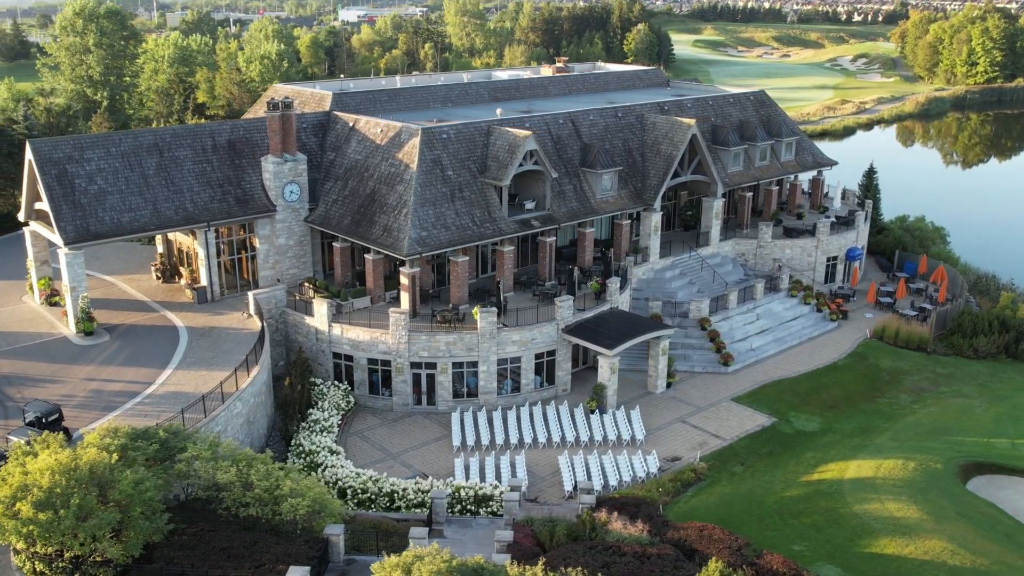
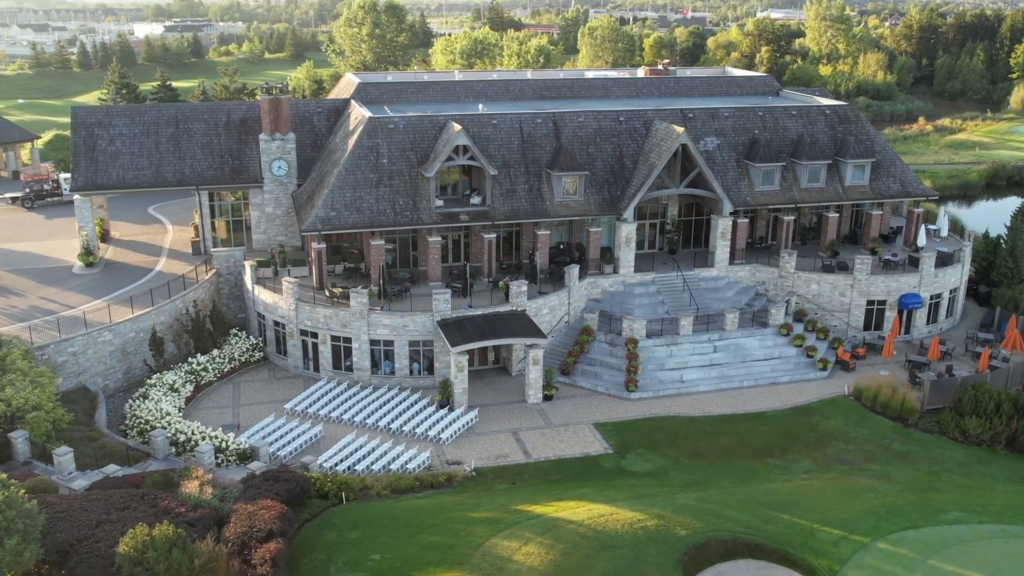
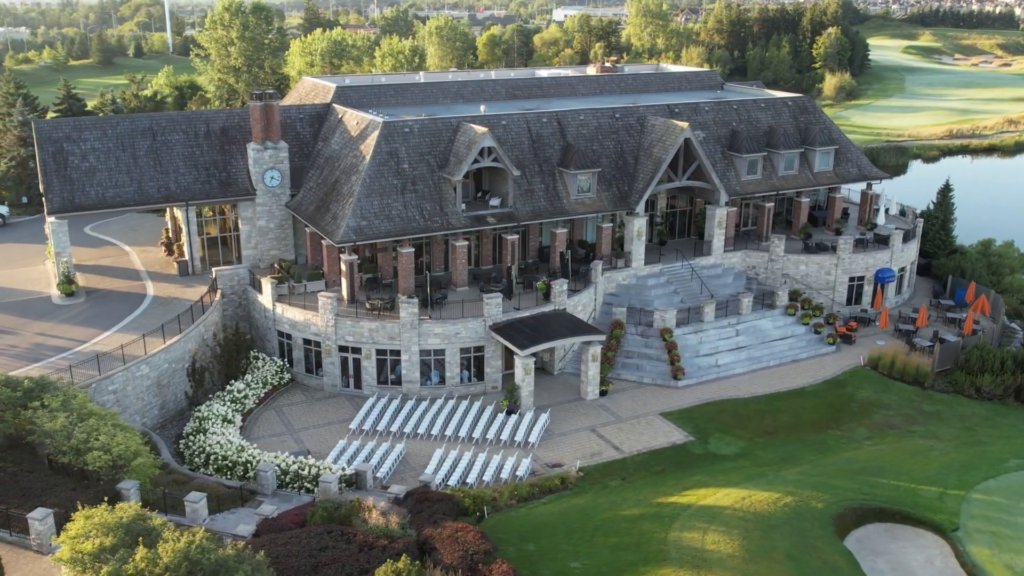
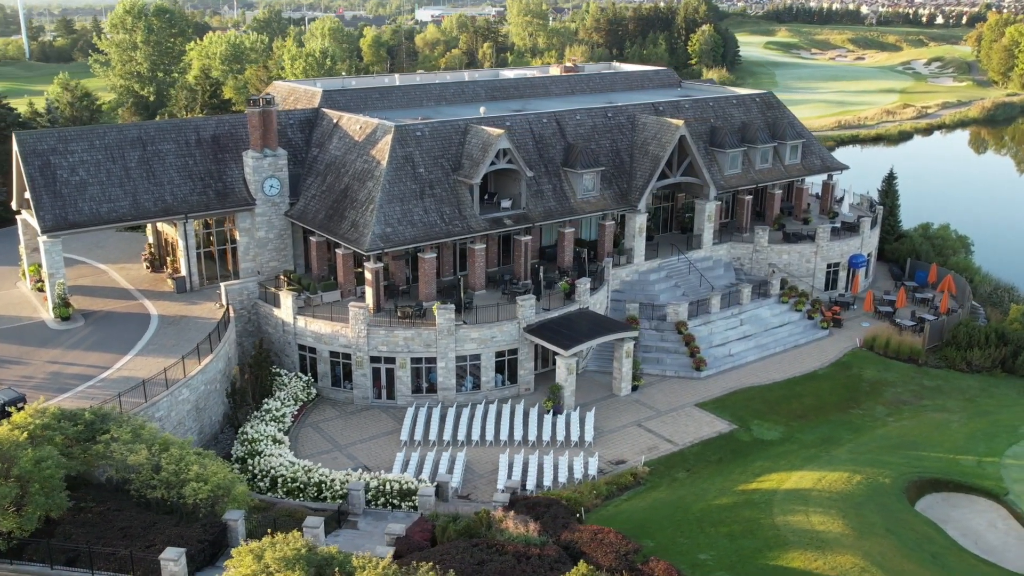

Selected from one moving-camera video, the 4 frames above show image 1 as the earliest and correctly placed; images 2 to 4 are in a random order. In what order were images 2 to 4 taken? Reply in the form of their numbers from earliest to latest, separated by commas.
4, 3, 2
